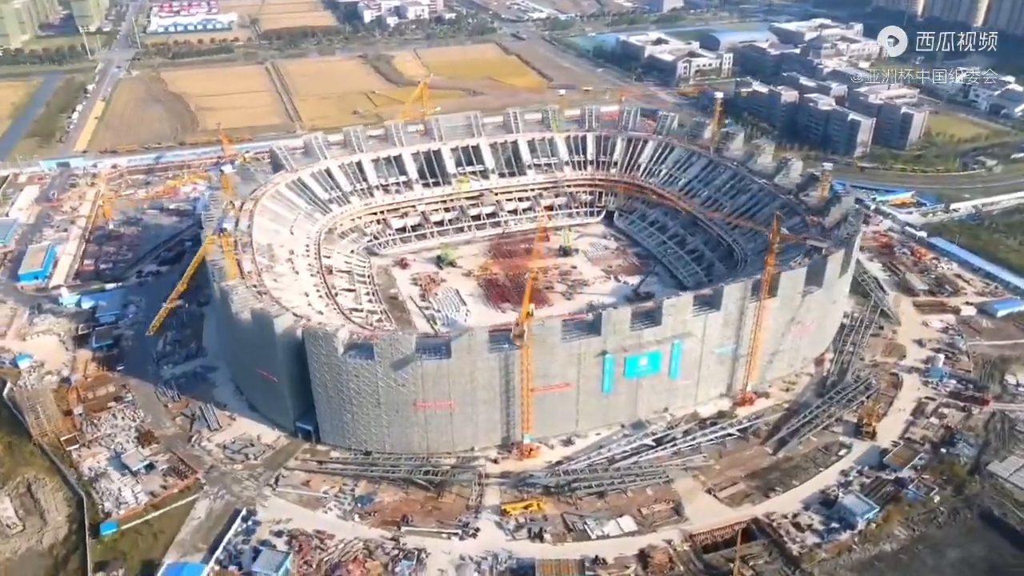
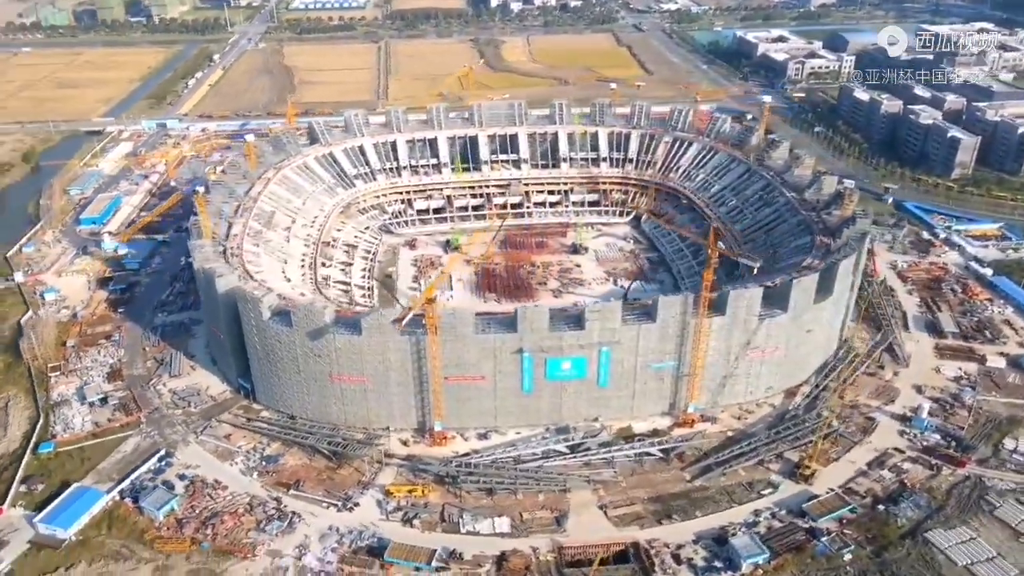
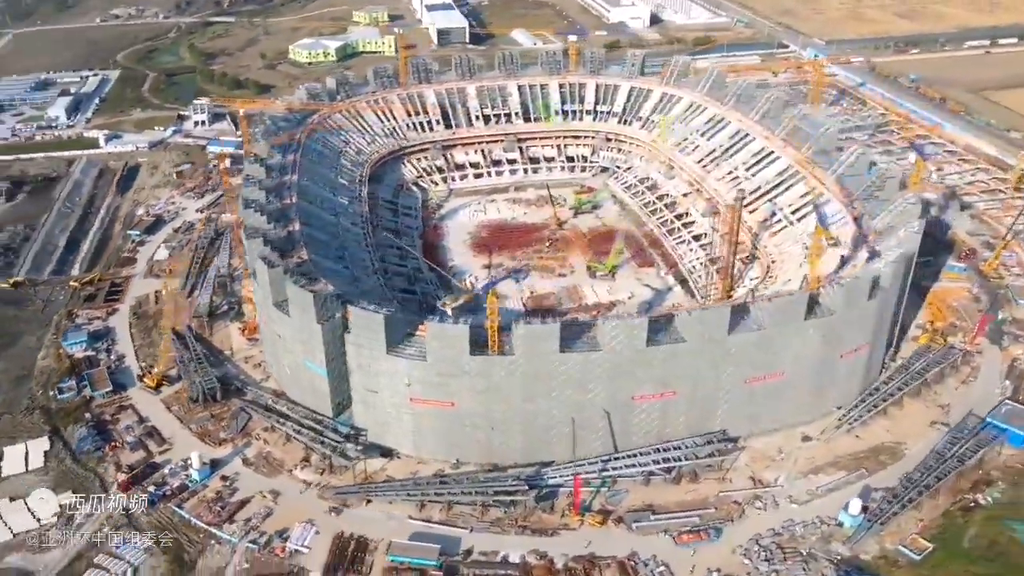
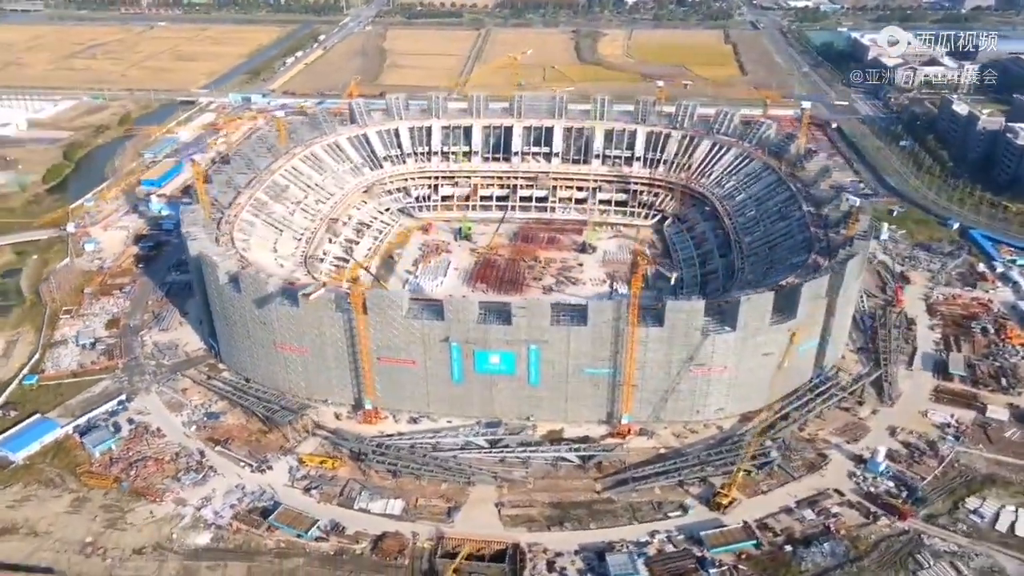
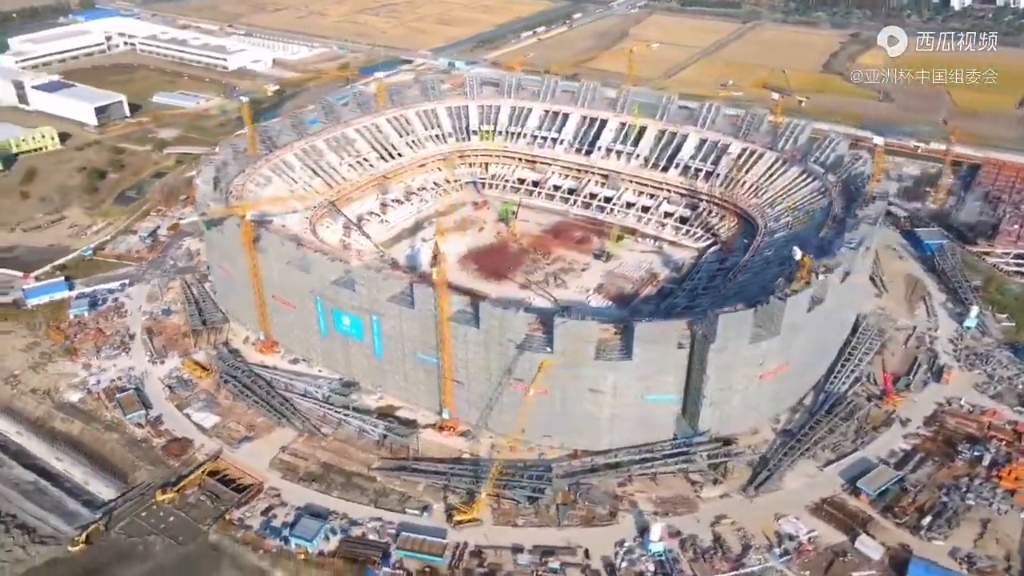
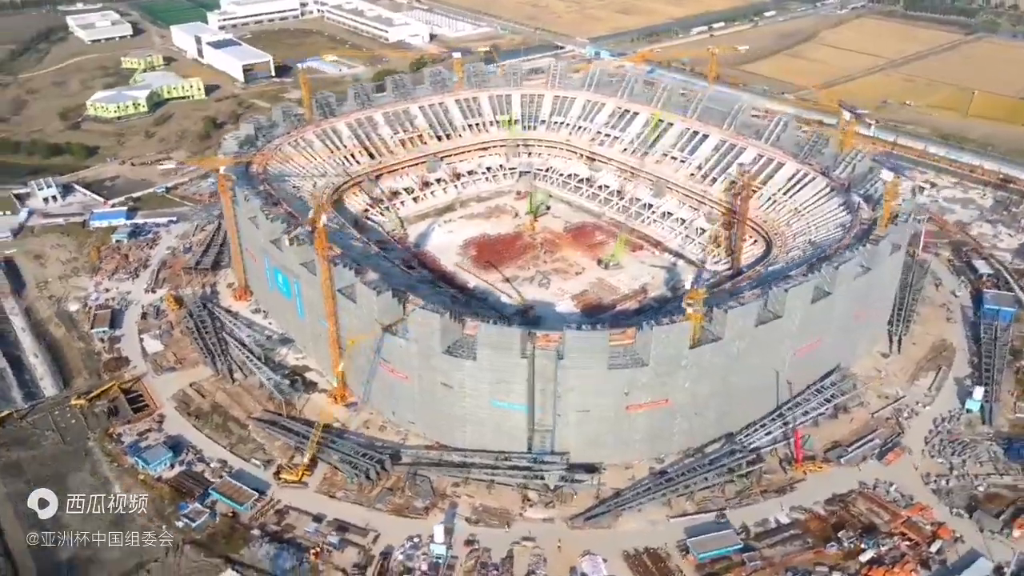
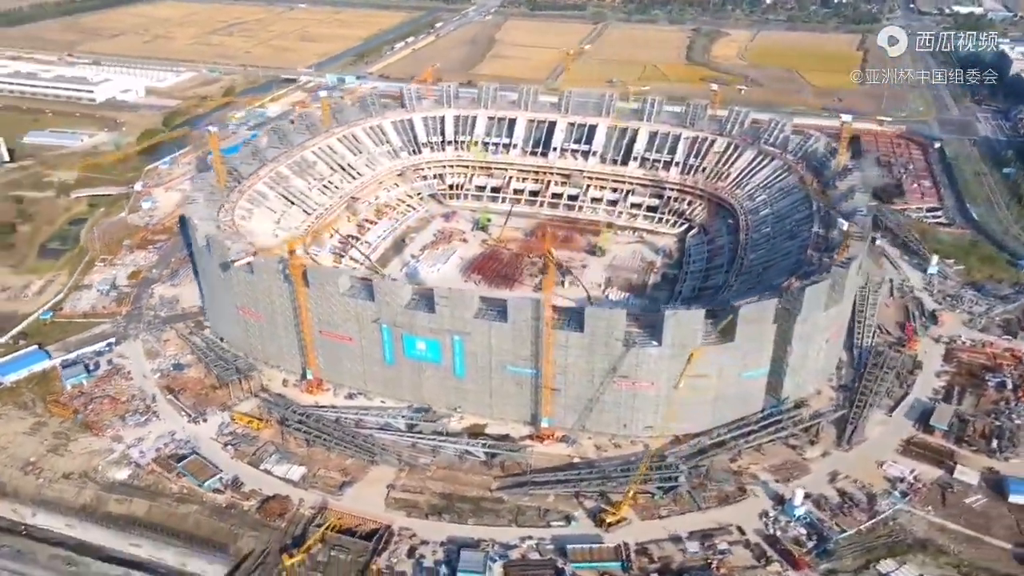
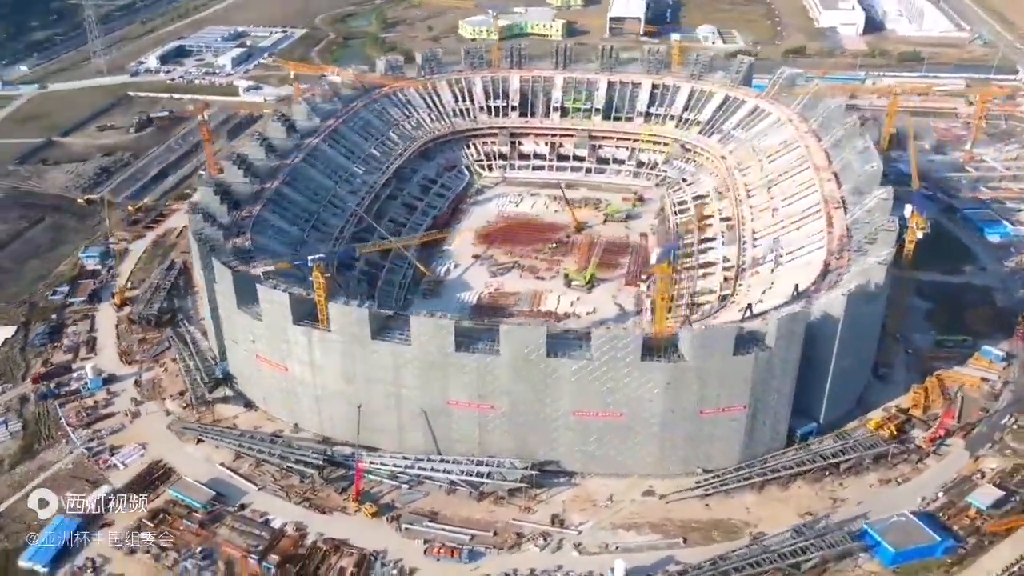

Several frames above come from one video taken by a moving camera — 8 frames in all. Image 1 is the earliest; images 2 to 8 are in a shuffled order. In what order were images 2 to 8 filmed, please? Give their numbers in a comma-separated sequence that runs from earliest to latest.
2, 4, 7, 5, 6, 3, 8
